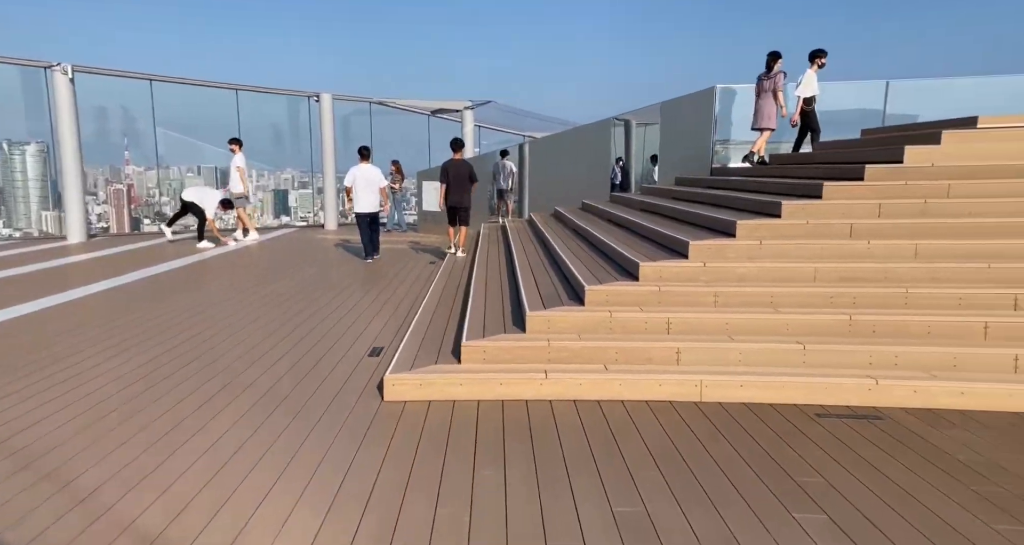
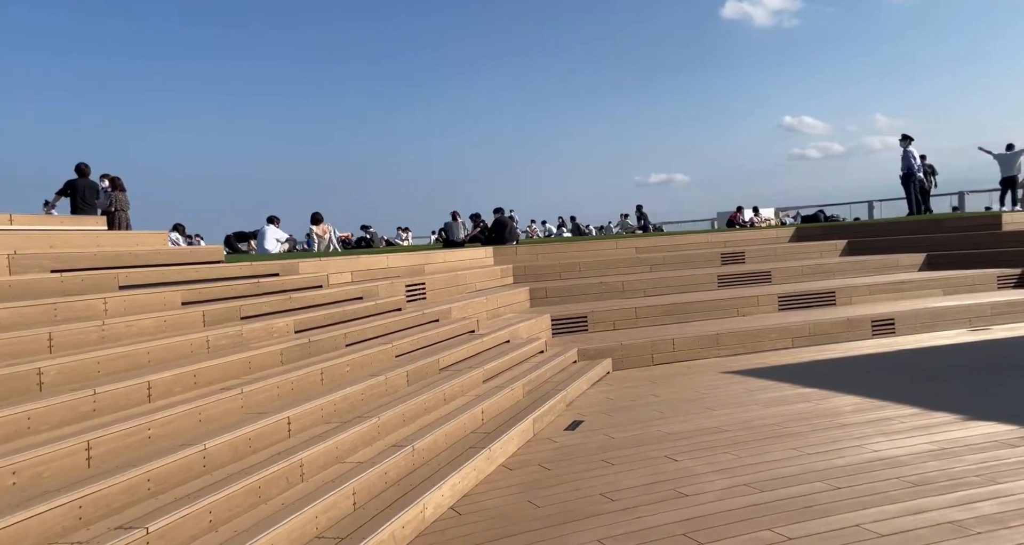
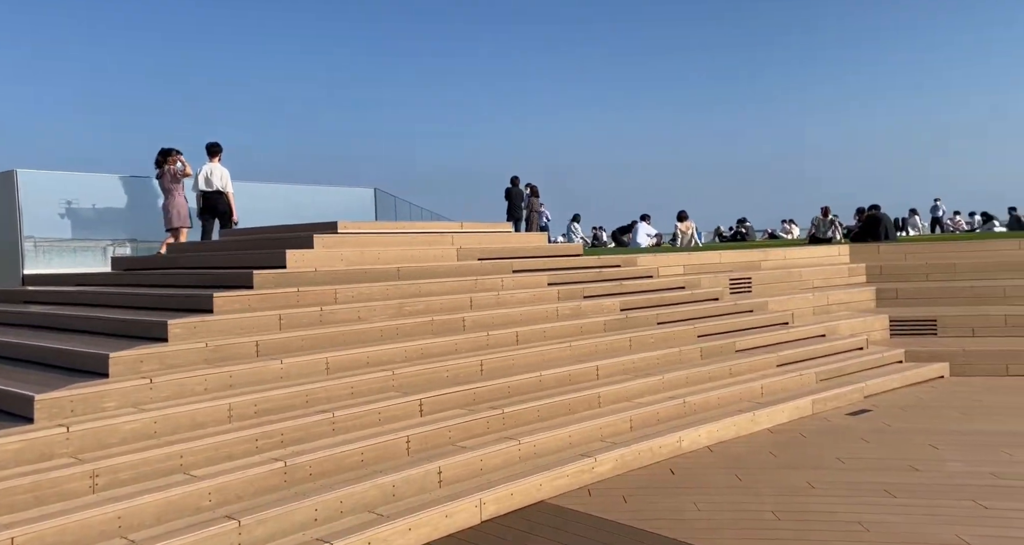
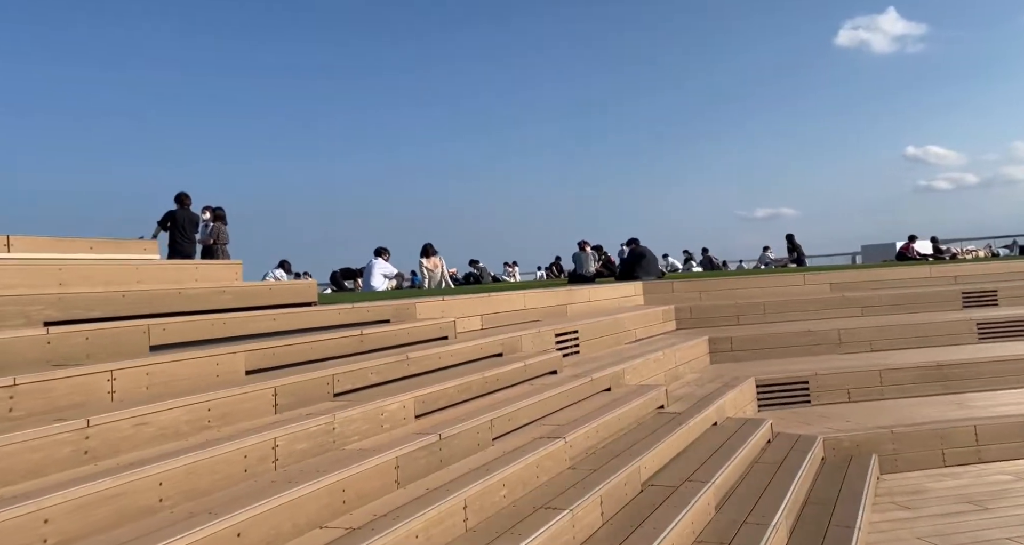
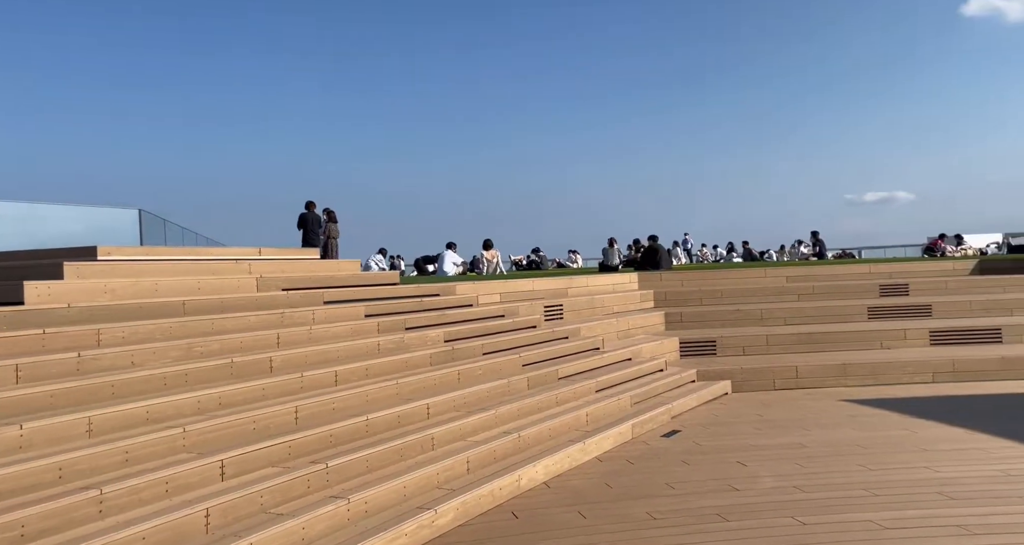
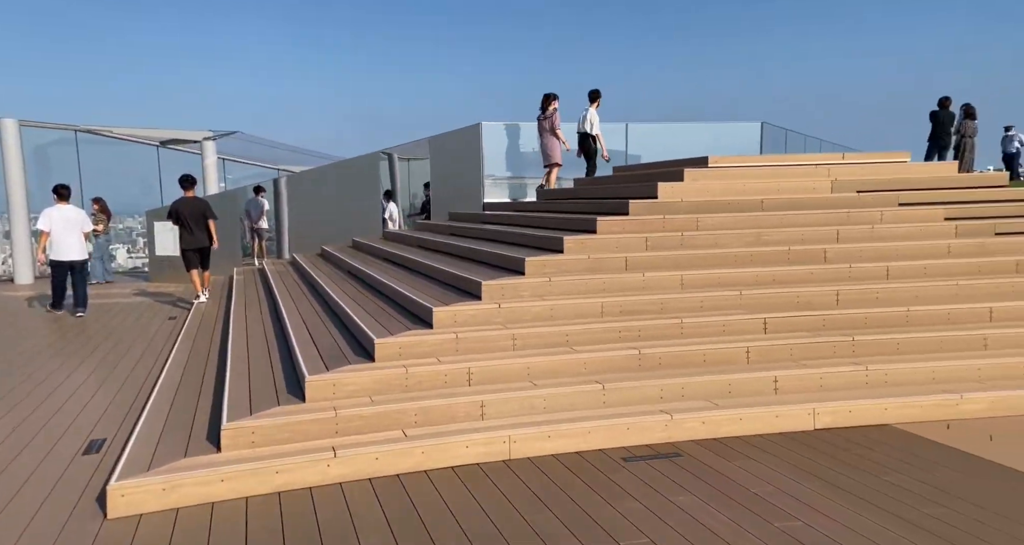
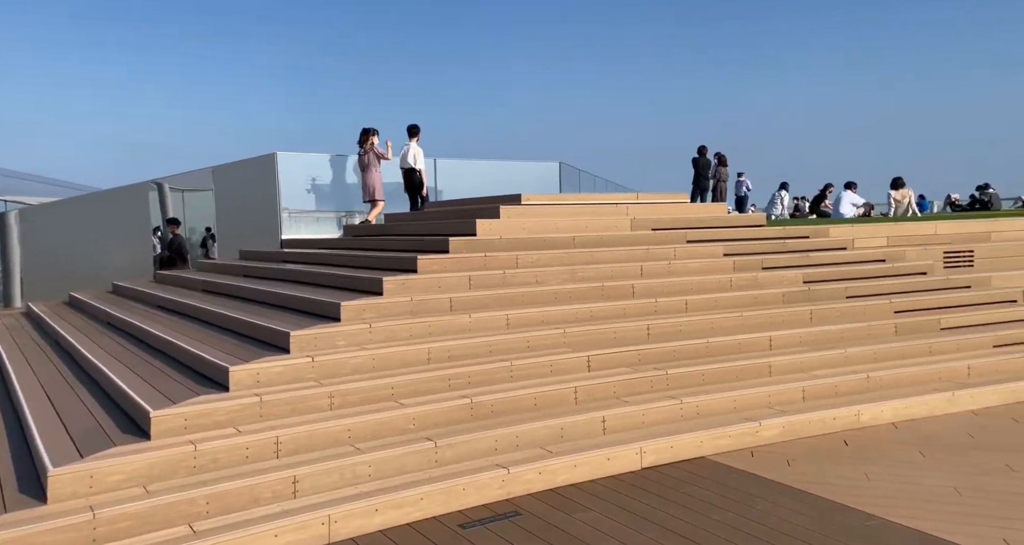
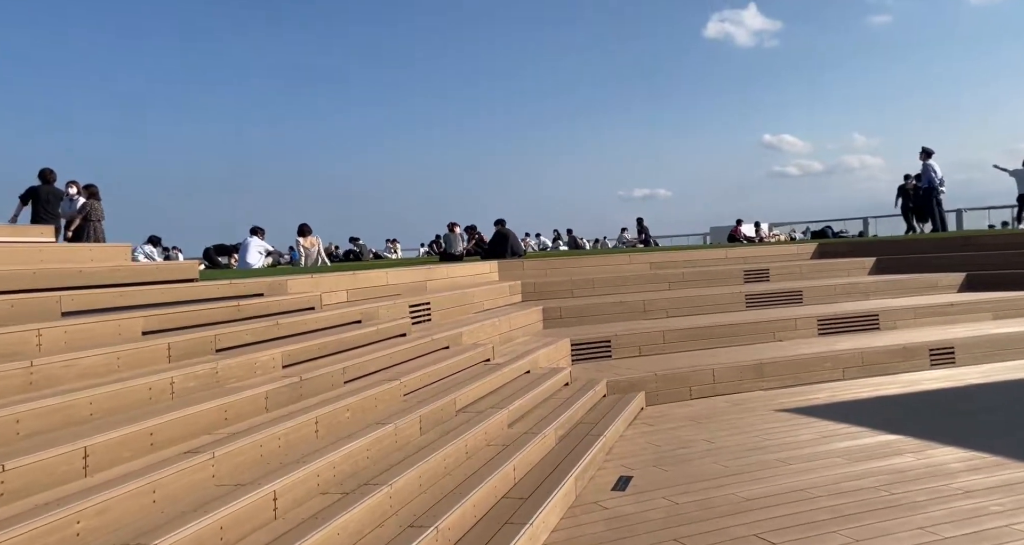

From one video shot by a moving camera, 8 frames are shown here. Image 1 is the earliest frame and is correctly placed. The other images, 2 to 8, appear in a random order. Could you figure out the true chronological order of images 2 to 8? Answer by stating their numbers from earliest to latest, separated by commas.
6, 7, 3, 5, 2, 8, 4
